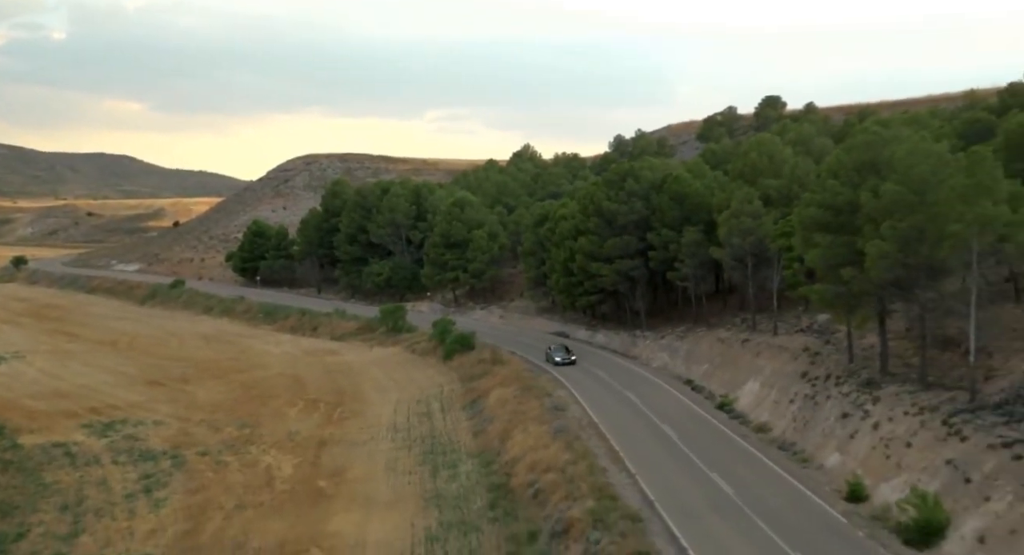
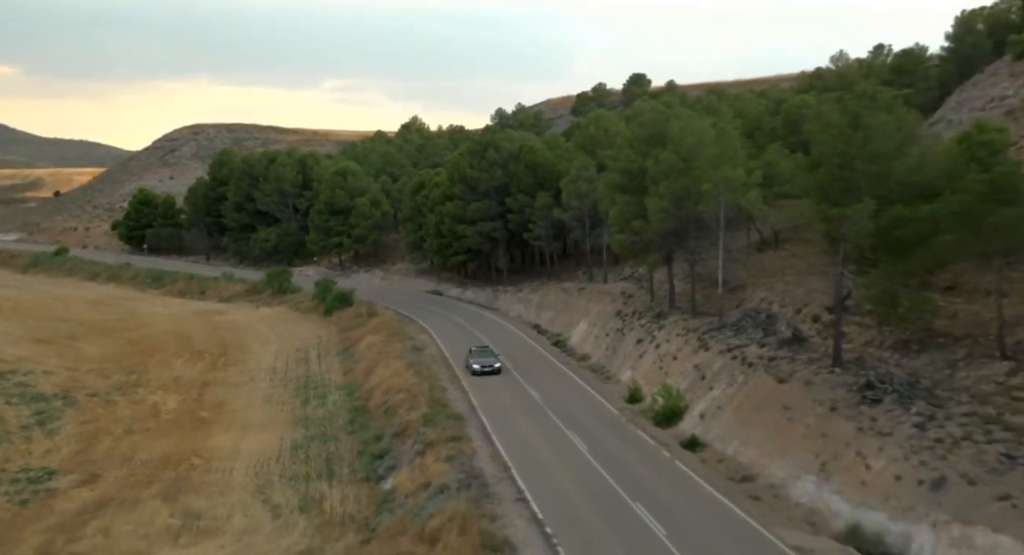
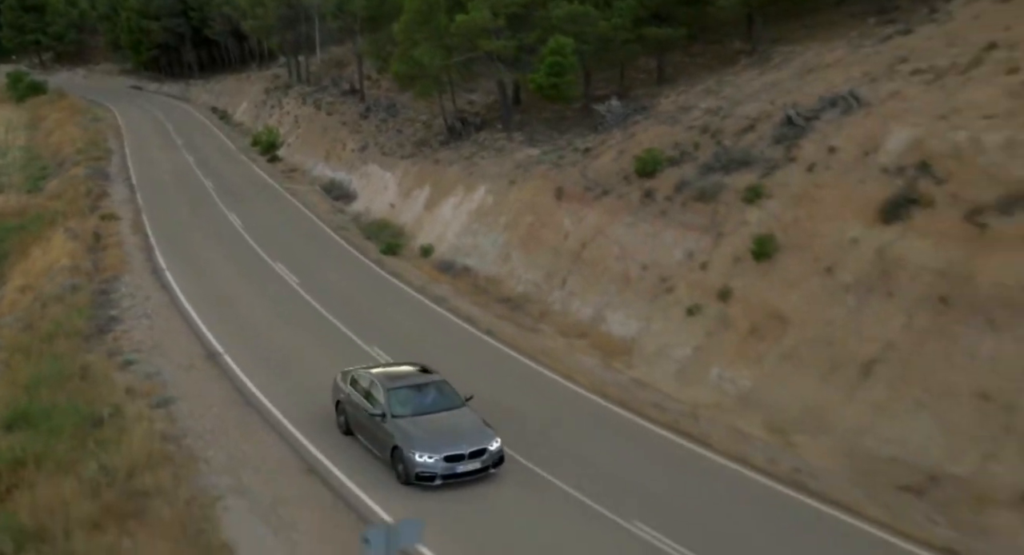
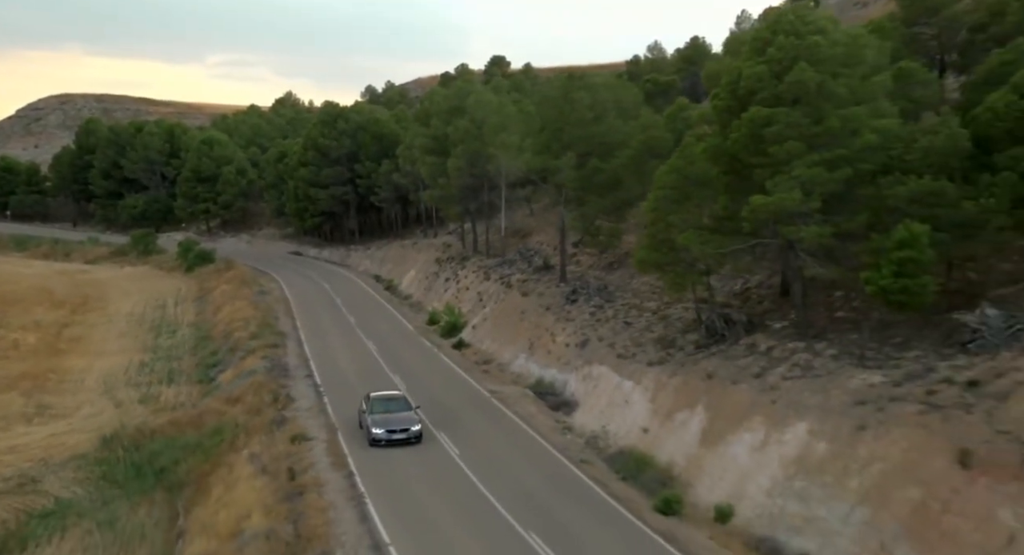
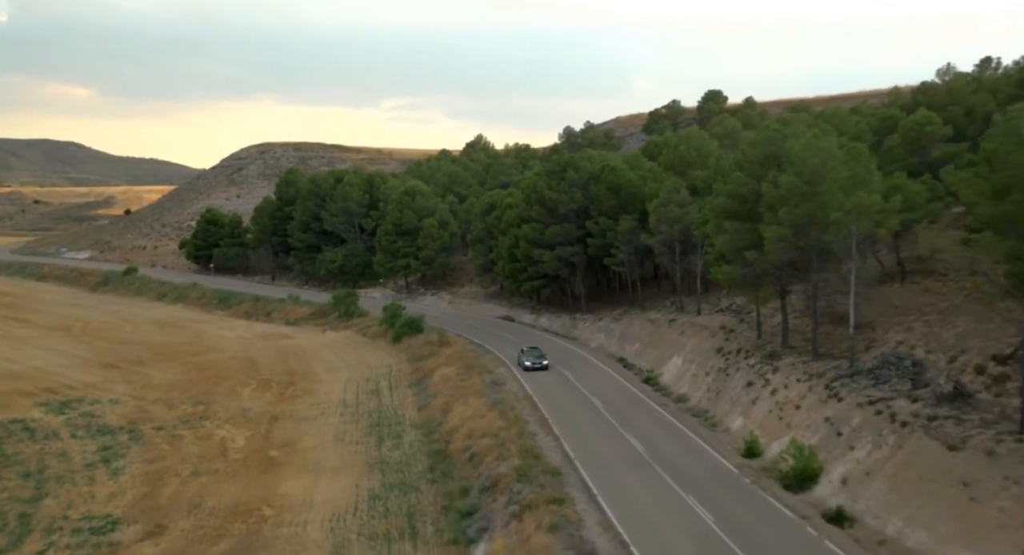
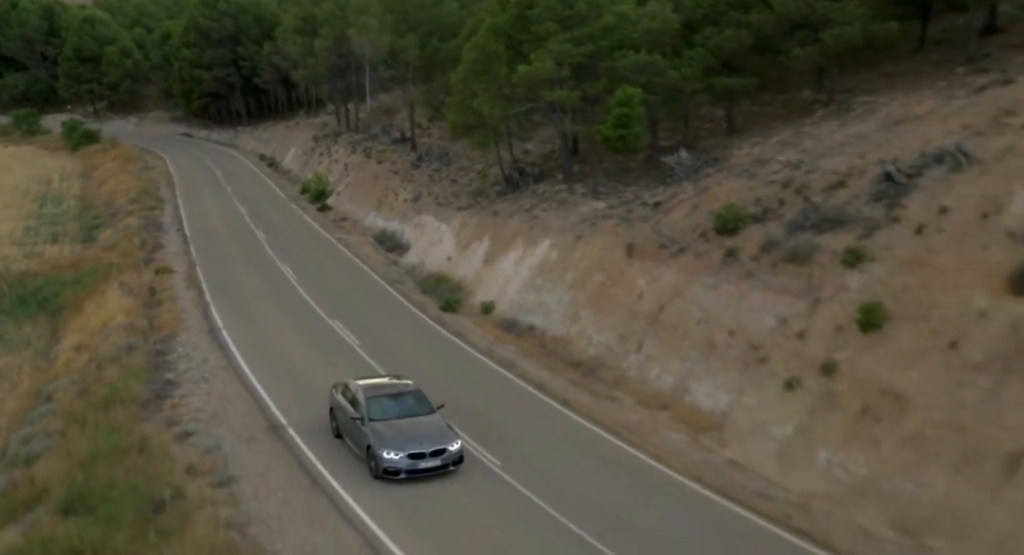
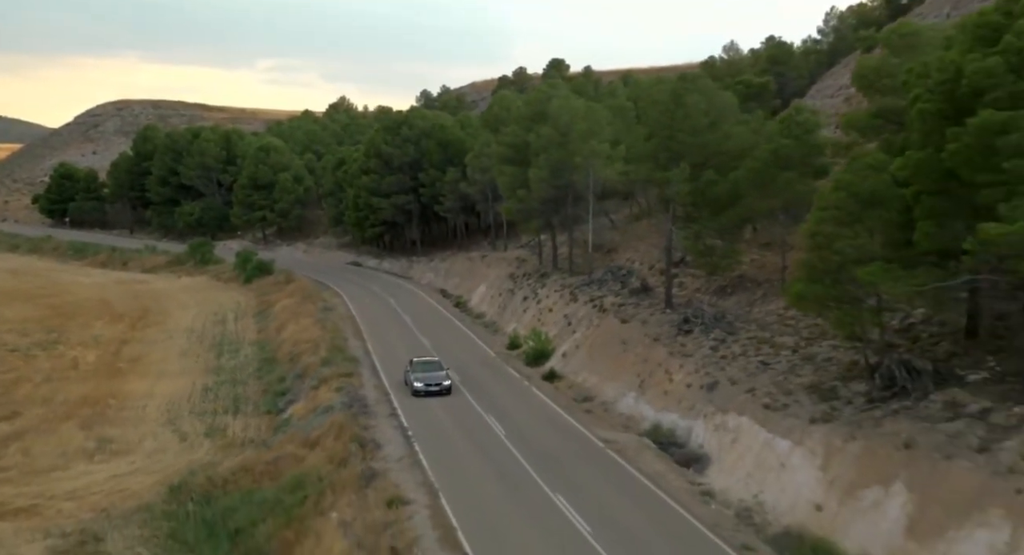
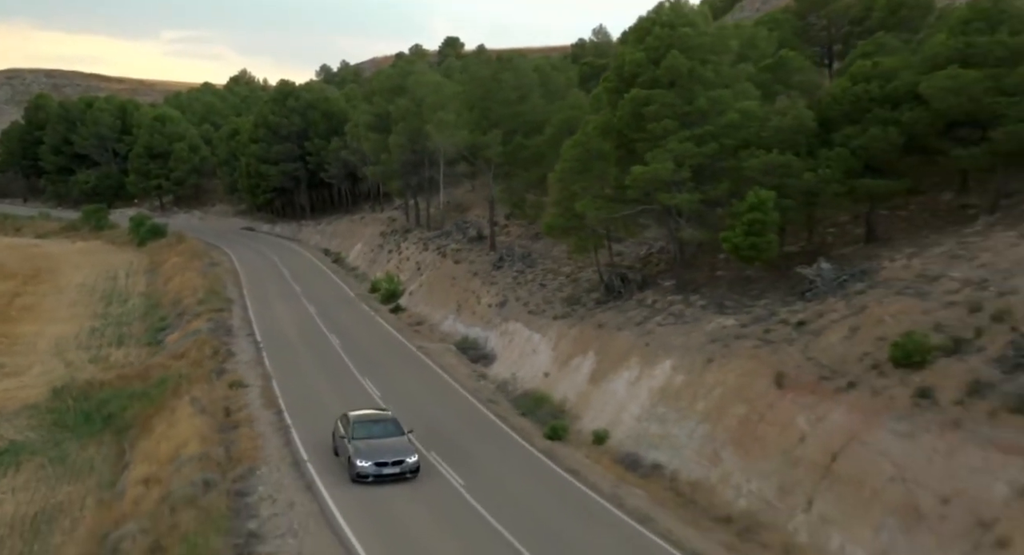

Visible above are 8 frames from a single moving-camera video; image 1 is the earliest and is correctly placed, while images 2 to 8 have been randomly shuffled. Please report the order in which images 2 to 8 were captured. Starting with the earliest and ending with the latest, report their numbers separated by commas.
5, 2, 7, 4, 8, 6, 3
